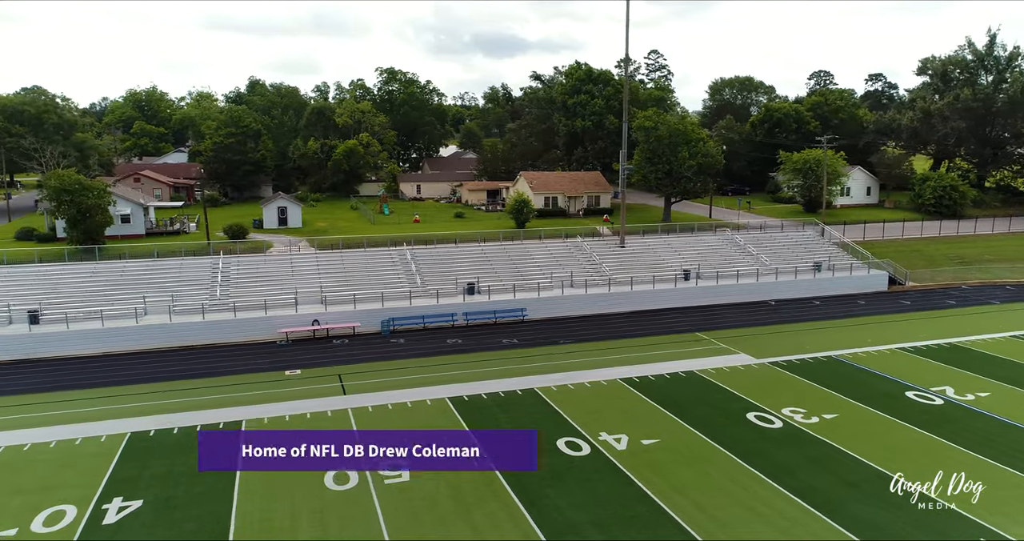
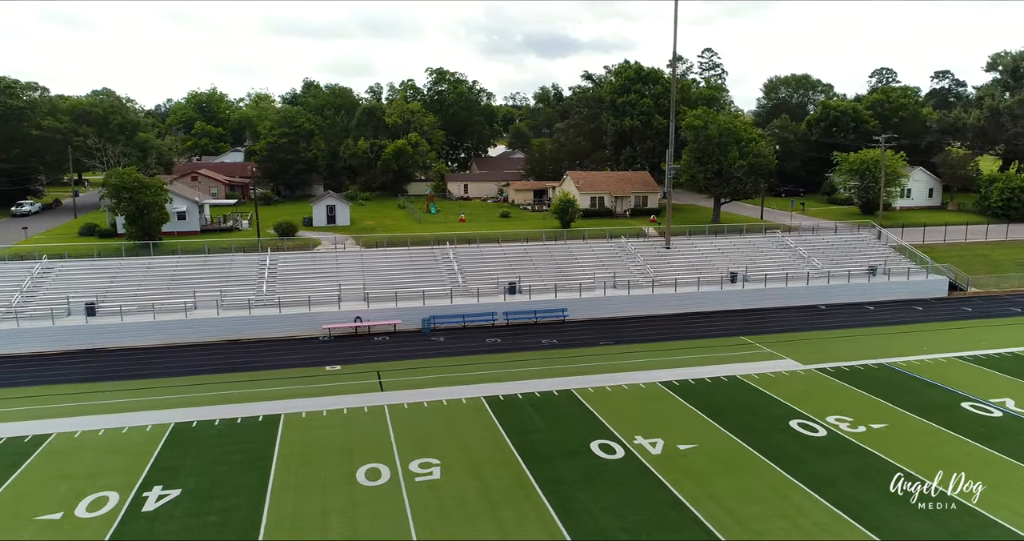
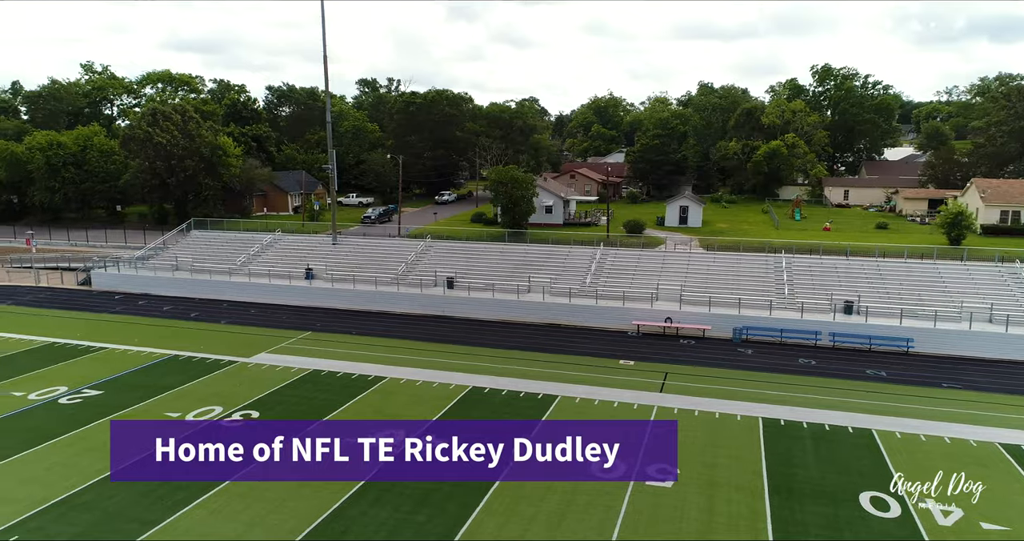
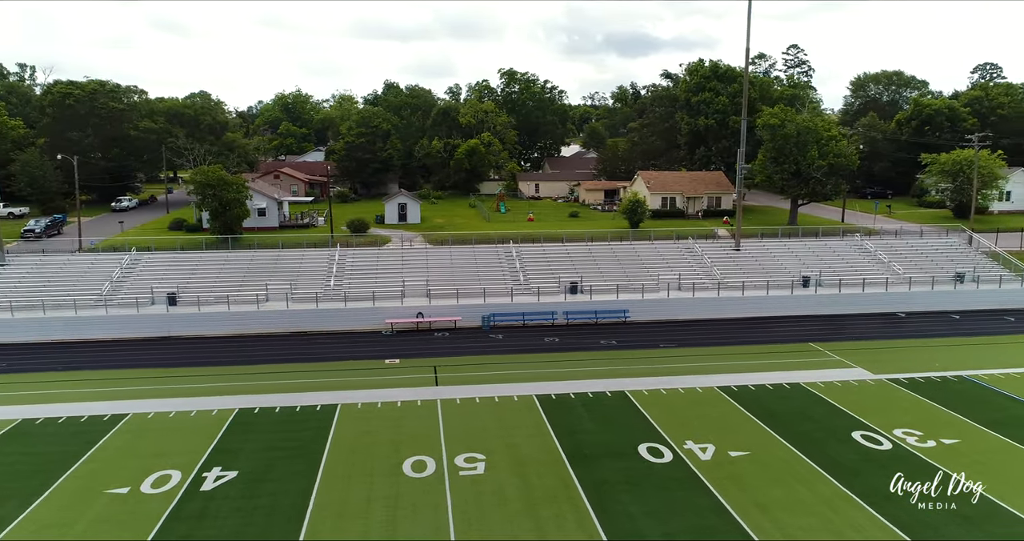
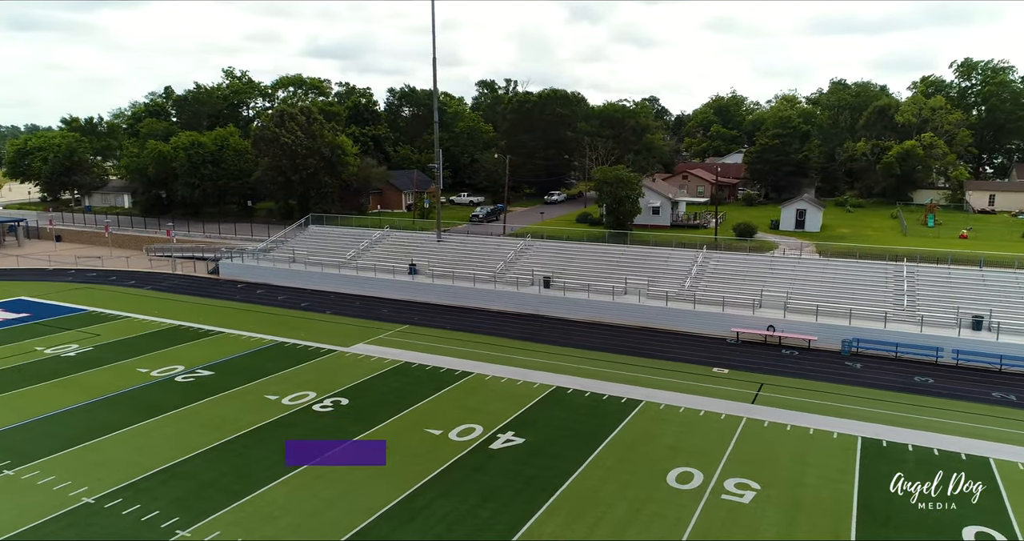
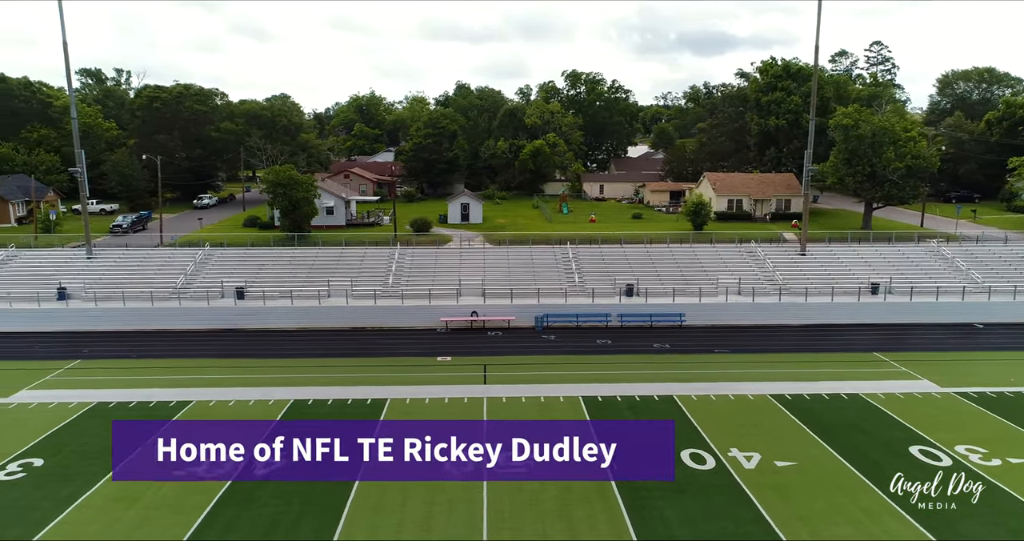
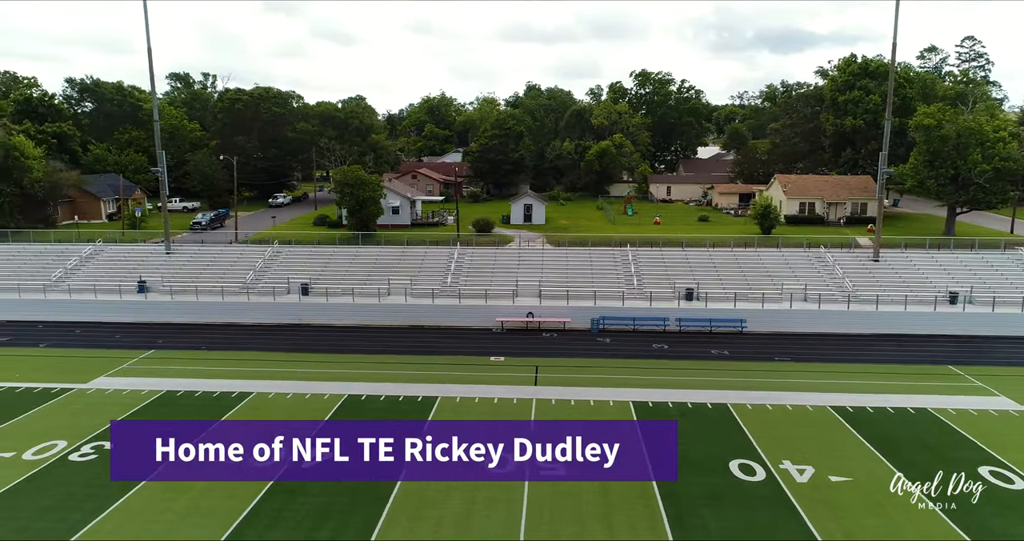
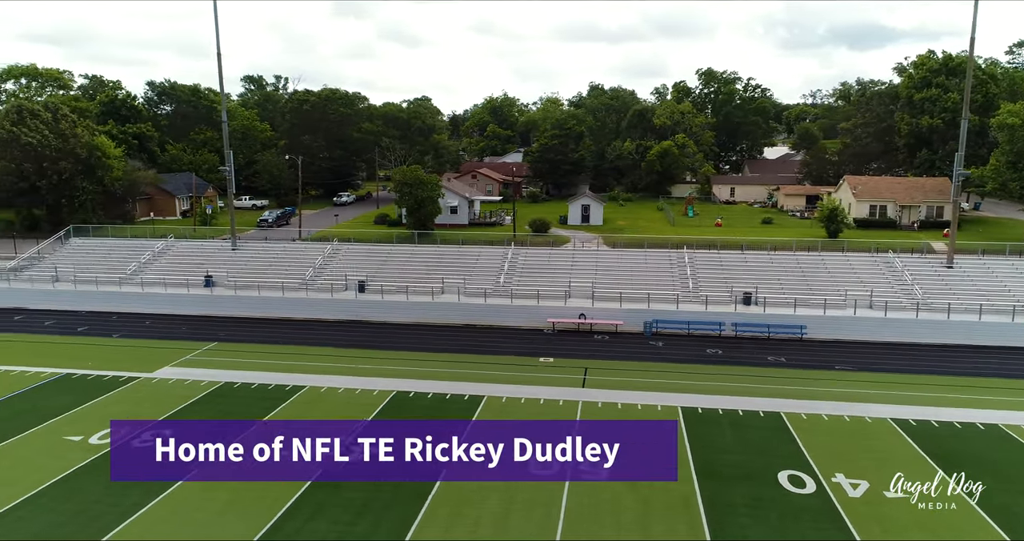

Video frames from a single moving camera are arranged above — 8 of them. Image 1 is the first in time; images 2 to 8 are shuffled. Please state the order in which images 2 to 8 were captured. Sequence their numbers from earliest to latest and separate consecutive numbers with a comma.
2, 4, 6, 7, 8, 3, 5
